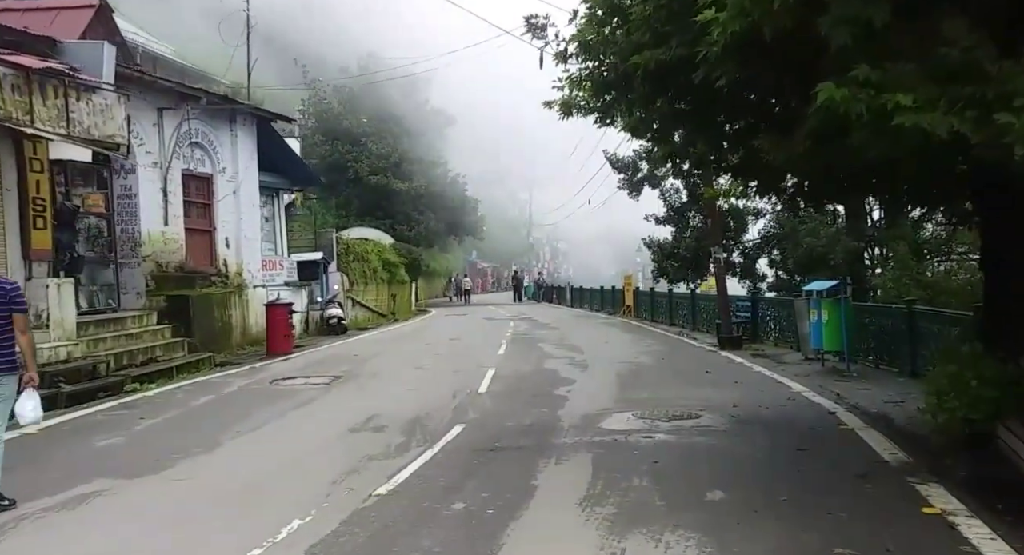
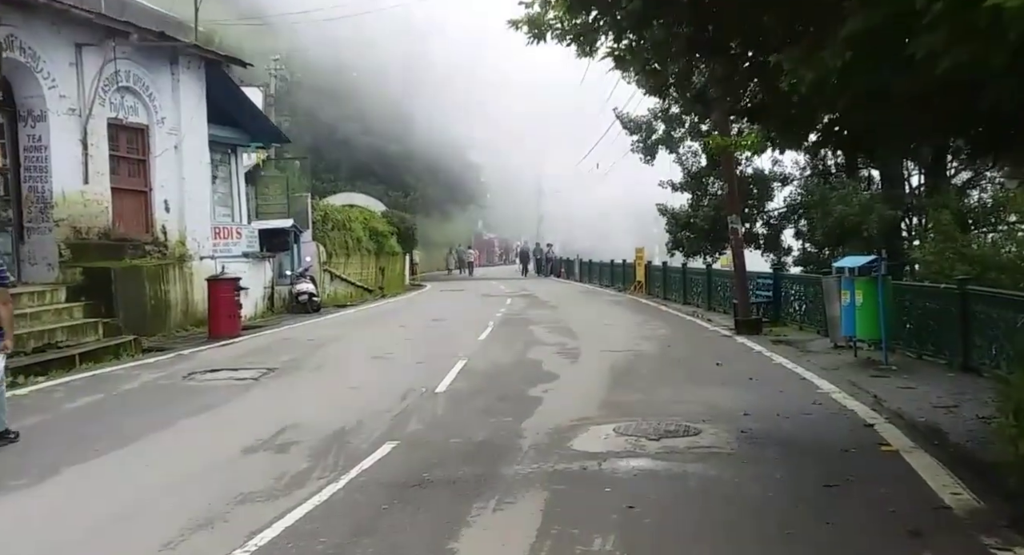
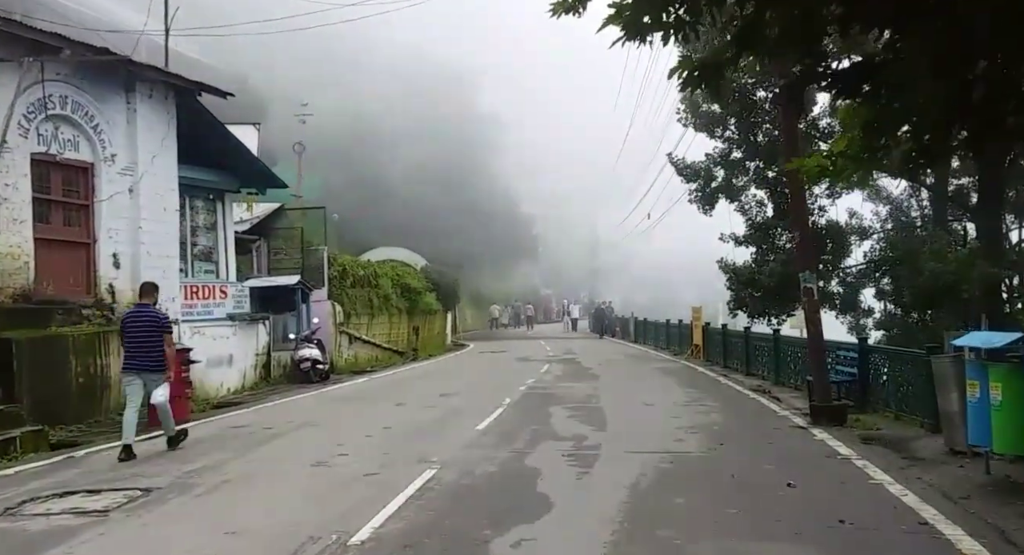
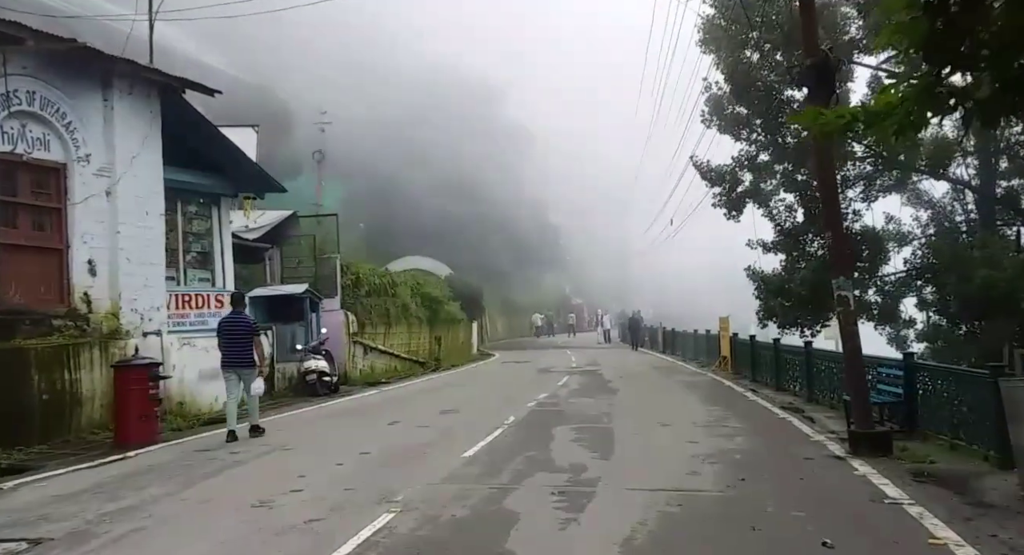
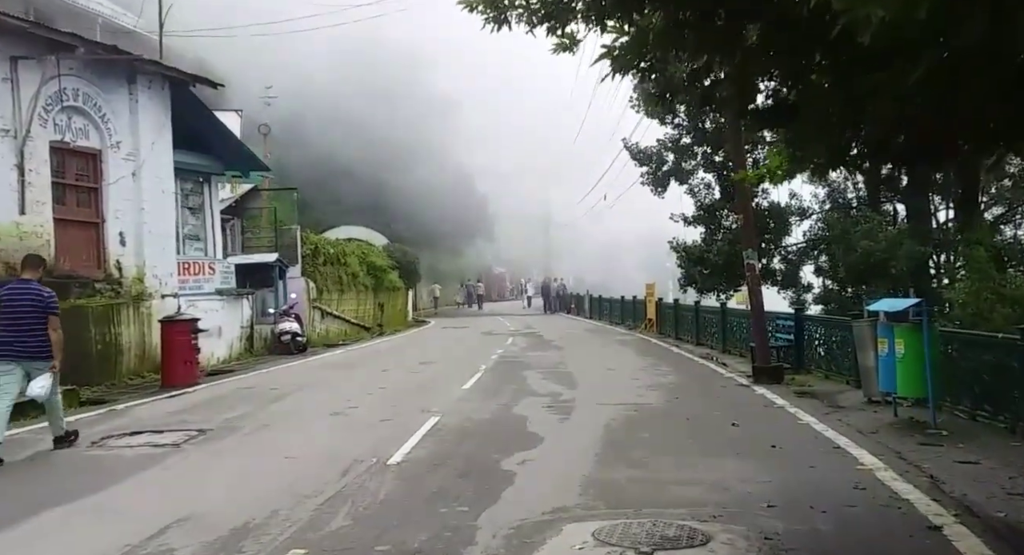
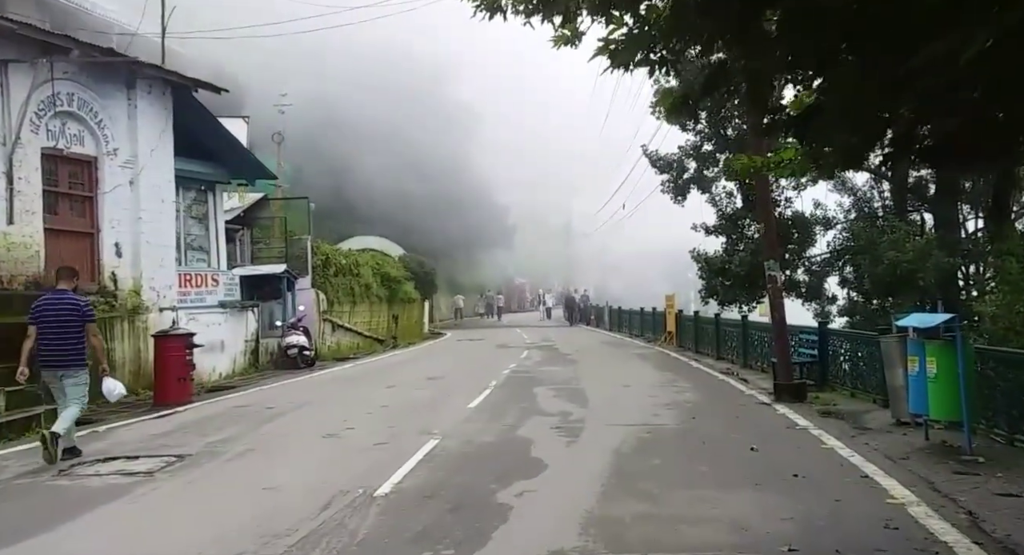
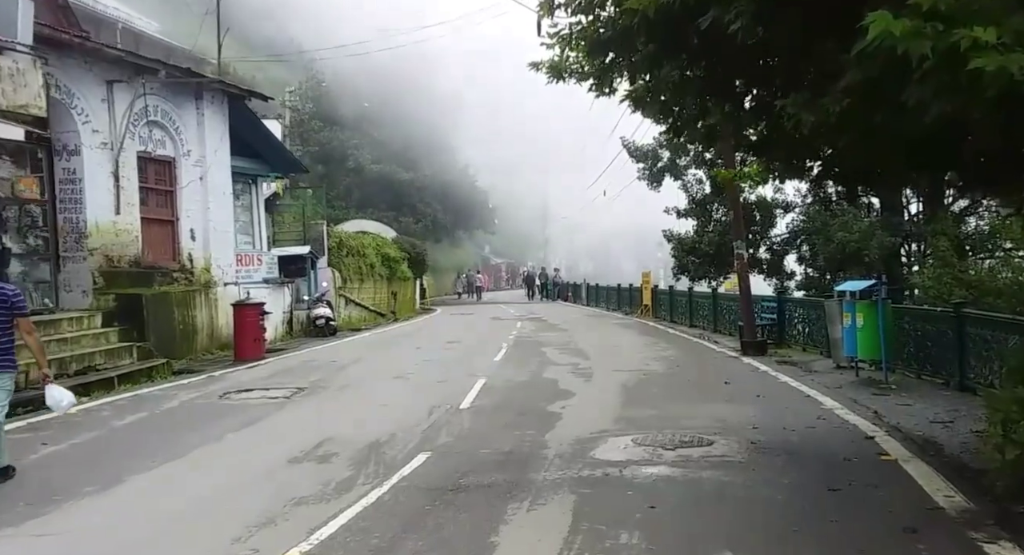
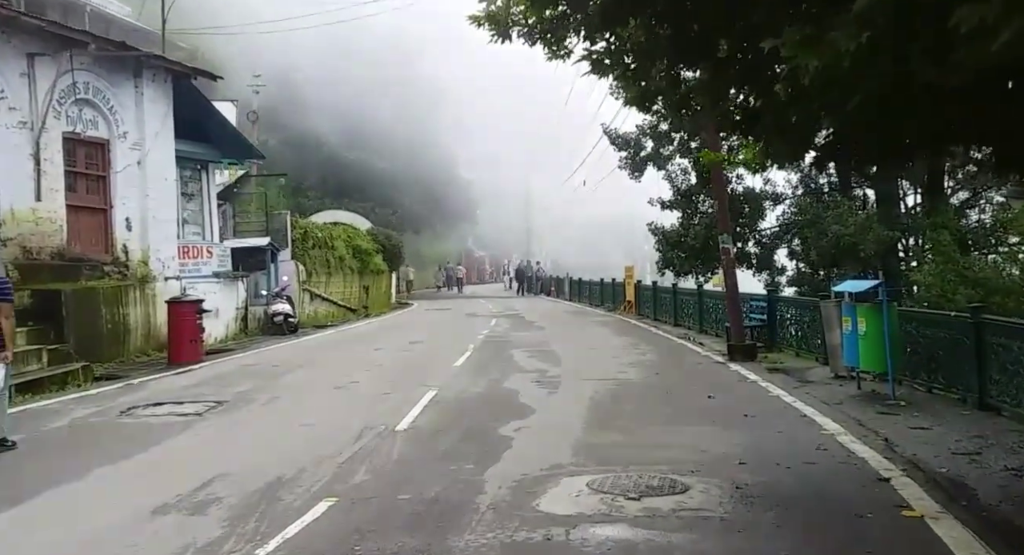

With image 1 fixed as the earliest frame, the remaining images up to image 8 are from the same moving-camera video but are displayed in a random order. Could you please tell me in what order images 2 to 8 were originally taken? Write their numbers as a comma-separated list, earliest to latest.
7, 2, 8, 5, 6, 3, 4
